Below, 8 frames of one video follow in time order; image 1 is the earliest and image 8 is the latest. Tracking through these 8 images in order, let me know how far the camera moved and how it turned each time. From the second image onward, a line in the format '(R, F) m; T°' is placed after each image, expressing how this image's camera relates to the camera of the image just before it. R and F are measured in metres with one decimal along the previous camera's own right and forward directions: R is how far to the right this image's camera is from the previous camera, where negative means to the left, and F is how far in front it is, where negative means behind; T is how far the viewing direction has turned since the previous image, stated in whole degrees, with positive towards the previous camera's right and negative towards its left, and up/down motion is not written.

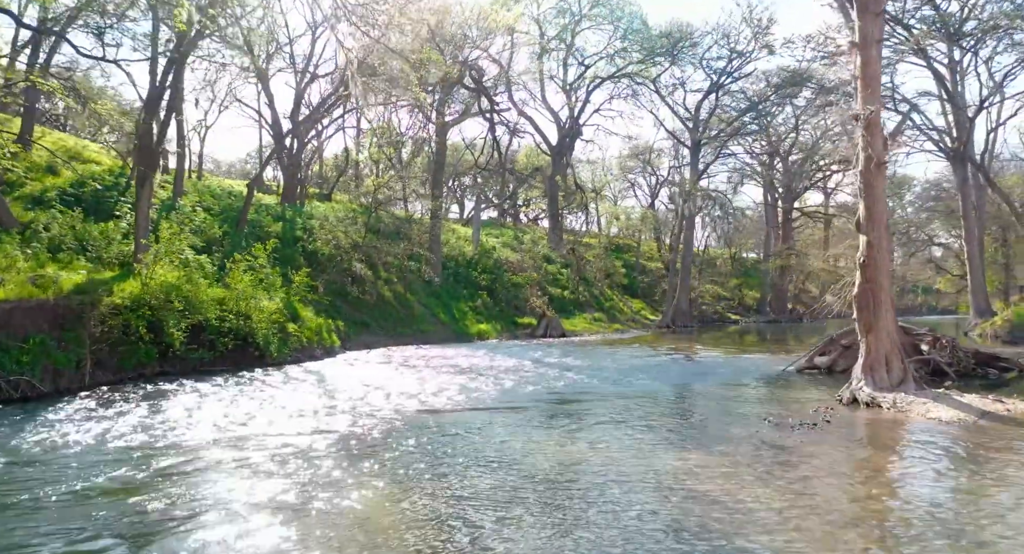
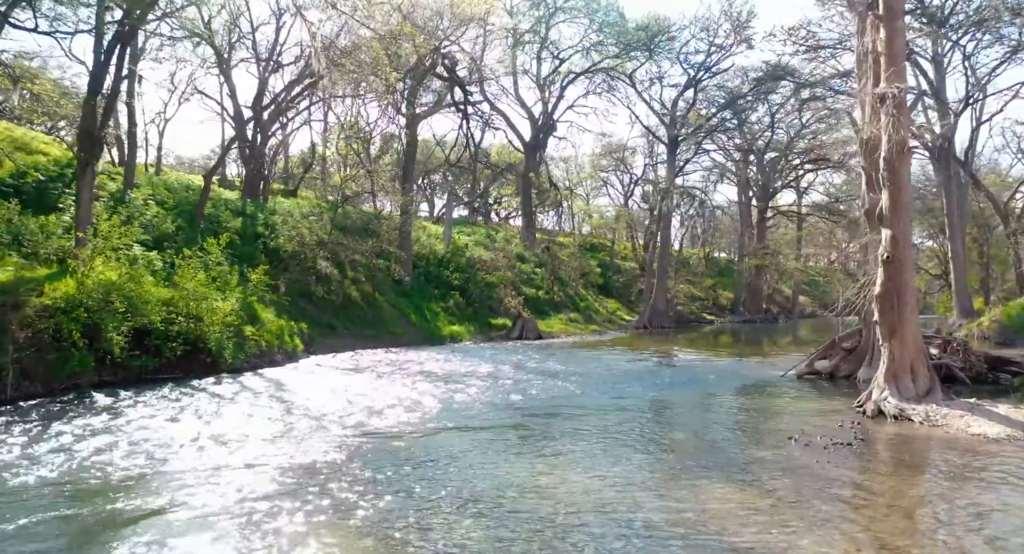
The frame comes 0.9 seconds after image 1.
(-0.2, +1.2) m; +2°
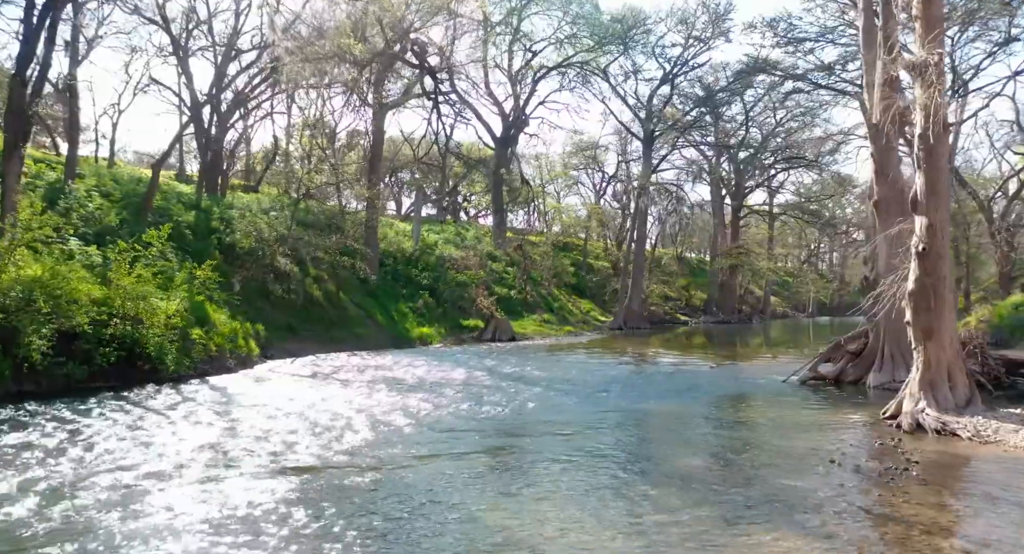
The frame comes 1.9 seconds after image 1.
(-0.1, +1.3) m; +2°
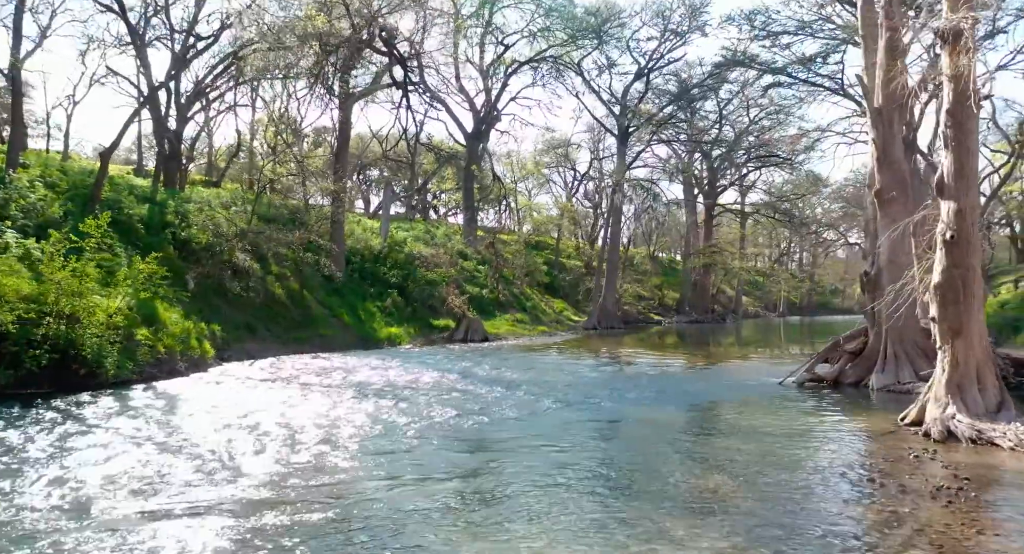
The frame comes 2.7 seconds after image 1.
(-0.1, +1.0) m; +2°
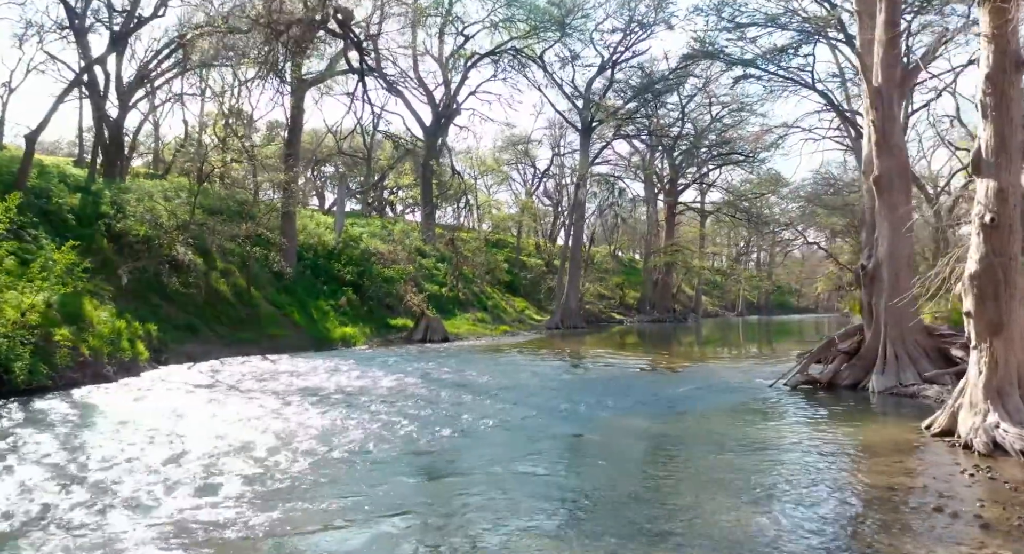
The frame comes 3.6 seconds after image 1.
(-0.2, +1.1) m; +3°
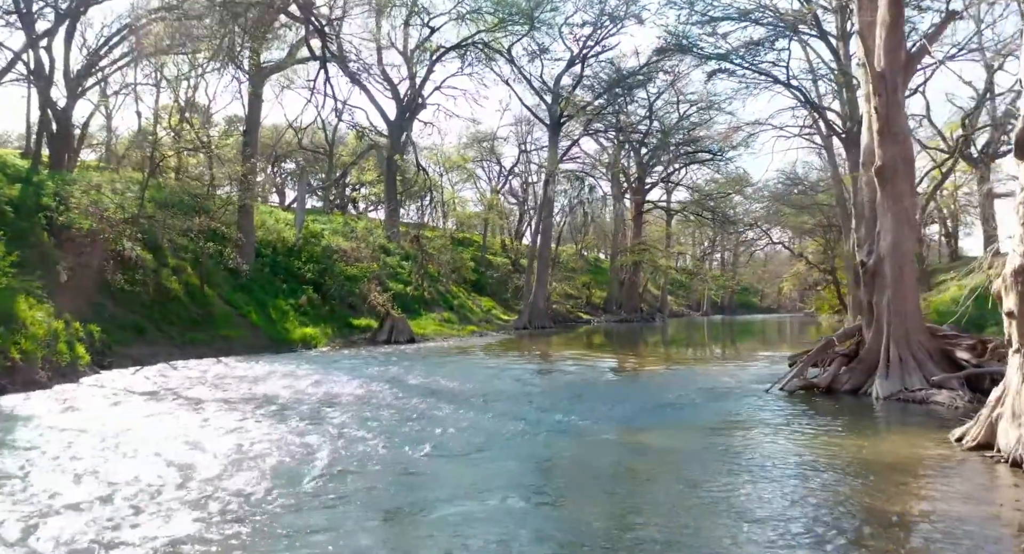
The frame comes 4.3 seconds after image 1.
(-0.2, +0.9) m; +3°
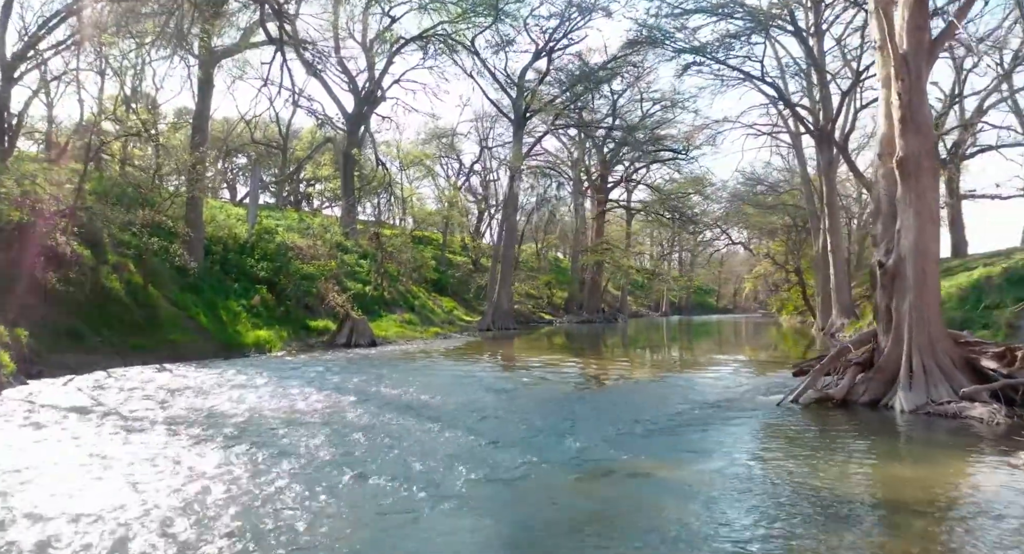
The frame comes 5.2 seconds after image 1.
(-0.4, +1.1) m; +3°
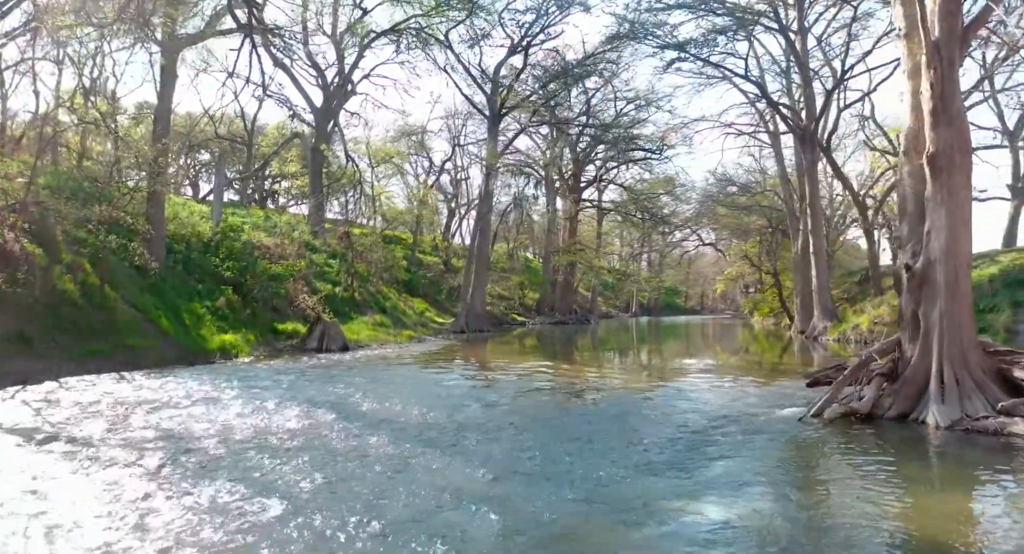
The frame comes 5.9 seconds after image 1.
(-0.4, +0.8) m; +3°
